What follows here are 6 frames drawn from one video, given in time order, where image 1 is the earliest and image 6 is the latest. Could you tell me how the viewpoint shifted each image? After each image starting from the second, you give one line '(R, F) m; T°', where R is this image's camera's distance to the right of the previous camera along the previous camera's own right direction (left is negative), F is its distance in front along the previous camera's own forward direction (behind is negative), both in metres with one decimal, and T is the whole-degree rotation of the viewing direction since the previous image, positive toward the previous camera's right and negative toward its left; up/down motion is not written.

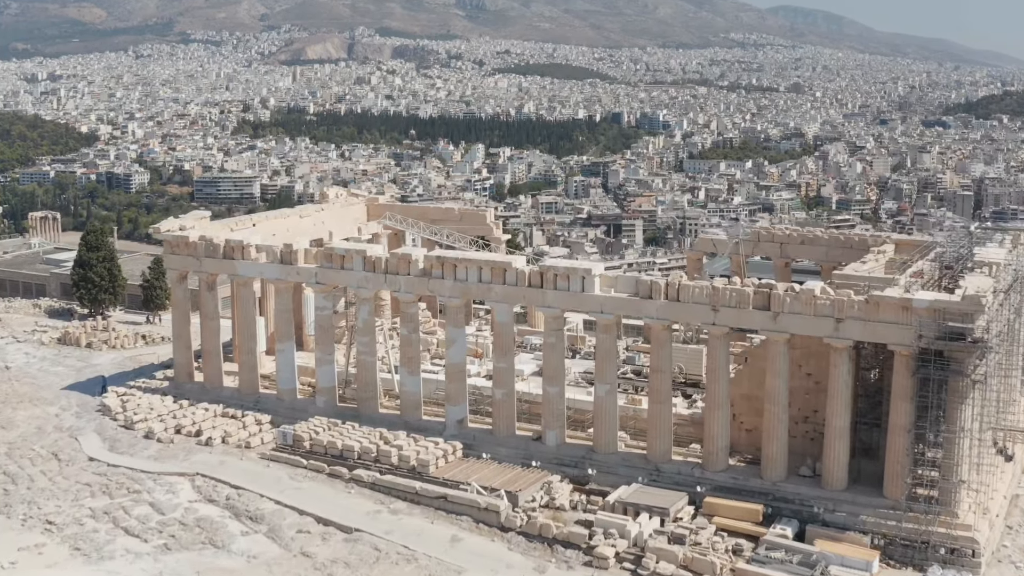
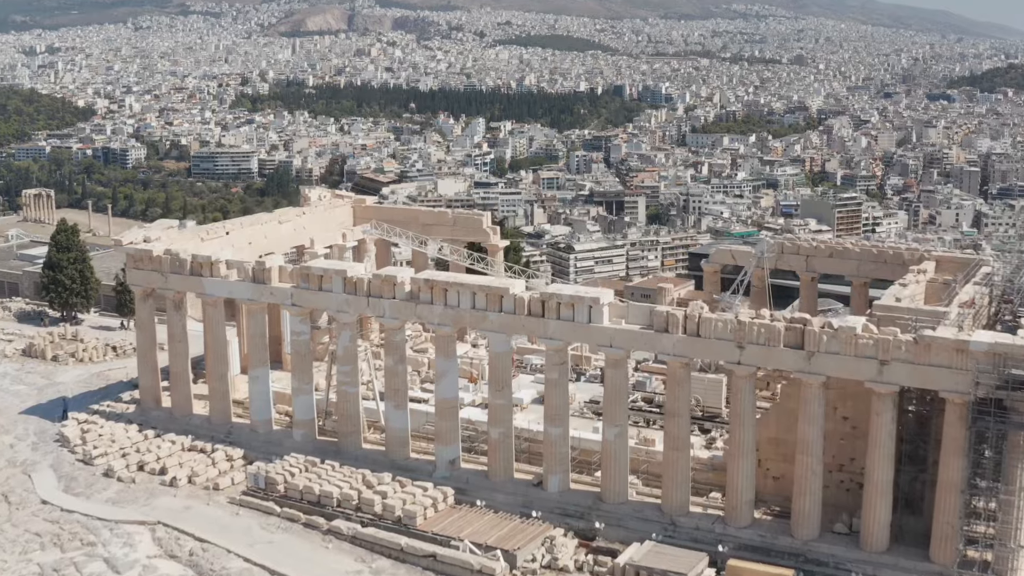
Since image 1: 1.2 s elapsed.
(+0.1, +2.3) m; 0°
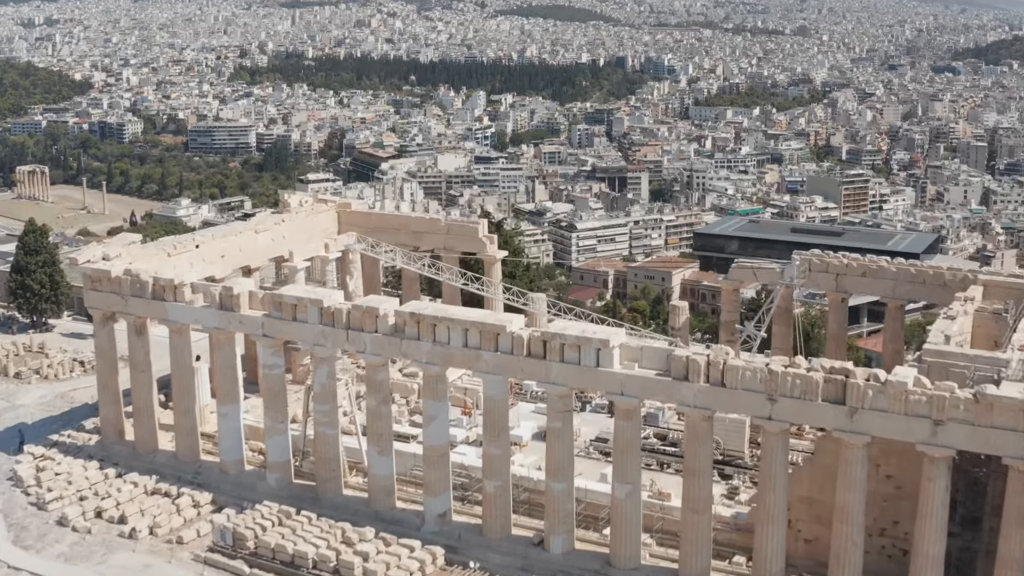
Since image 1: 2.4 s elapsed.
(+0.1, +2.2) m; 0°
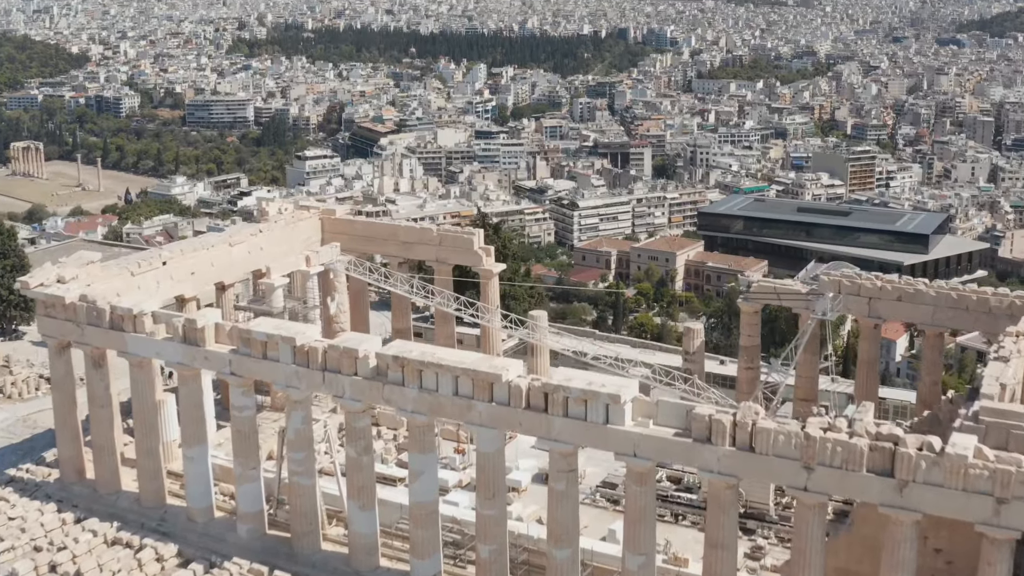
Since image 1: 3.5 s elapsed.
(+0.1, +2.0) m; 0°
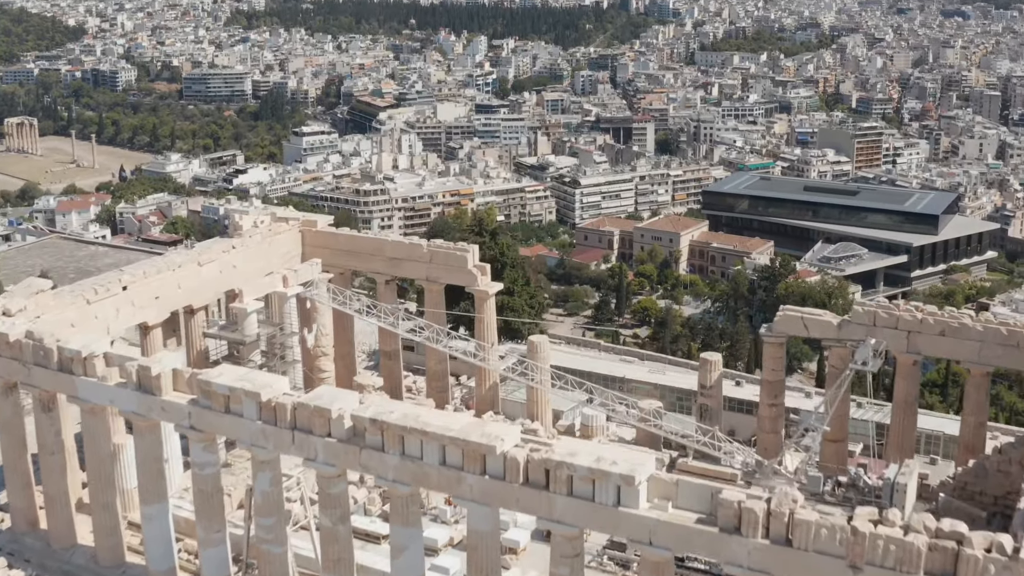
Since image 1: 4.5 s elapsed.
(+0.1, +2.0) m; 0°
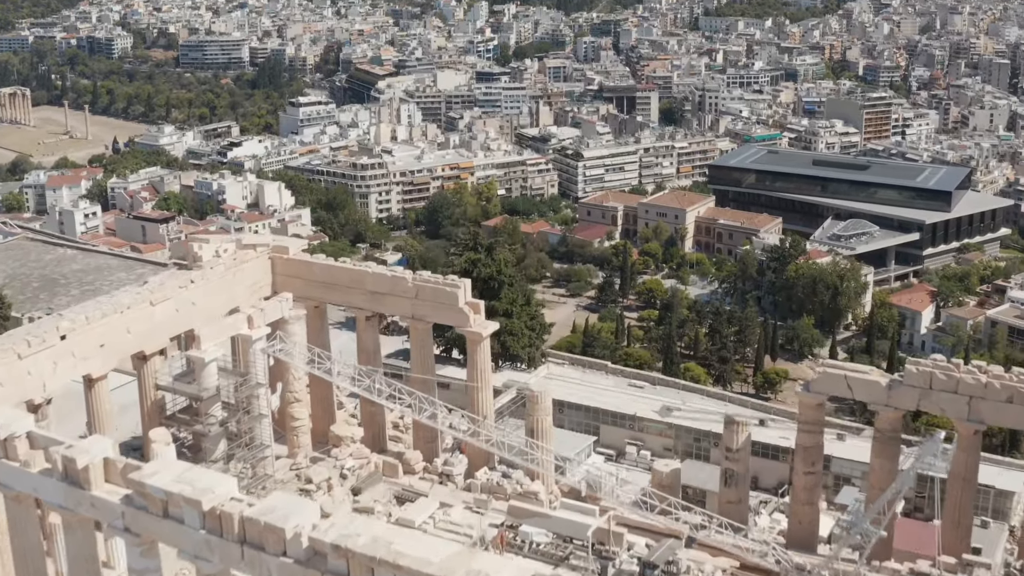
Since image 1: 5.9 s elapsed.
(+0.1, +2.4) m; 0°
